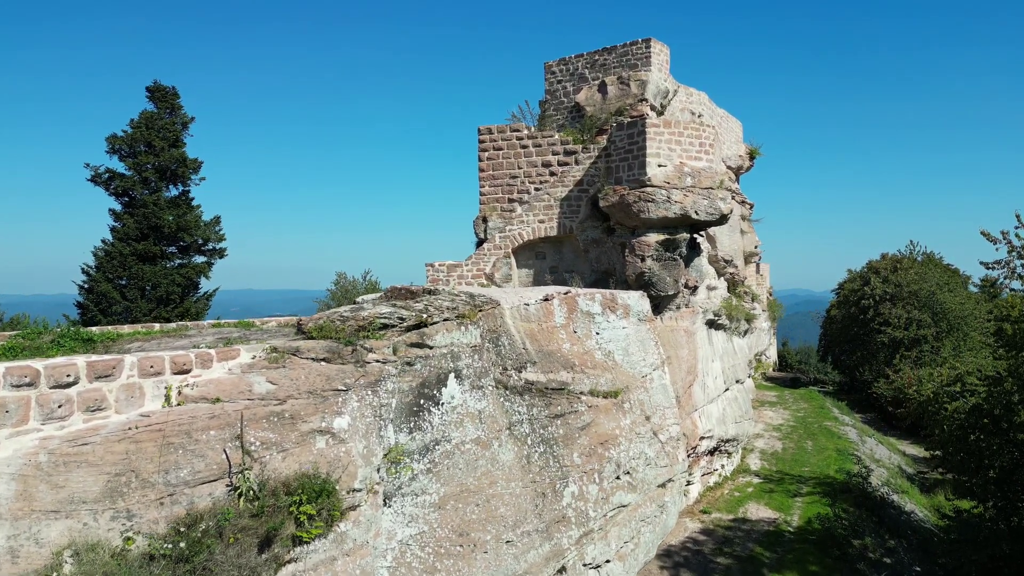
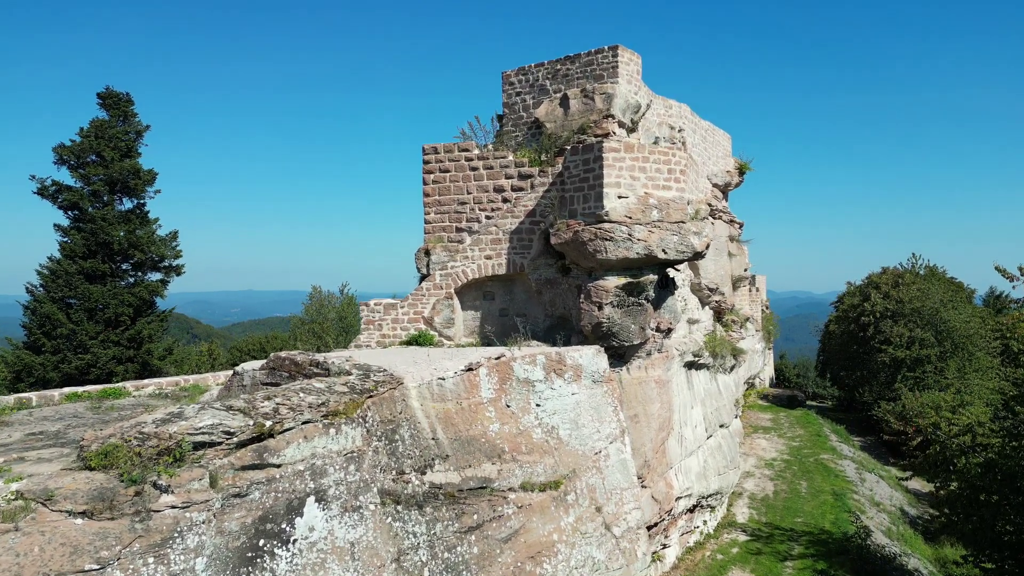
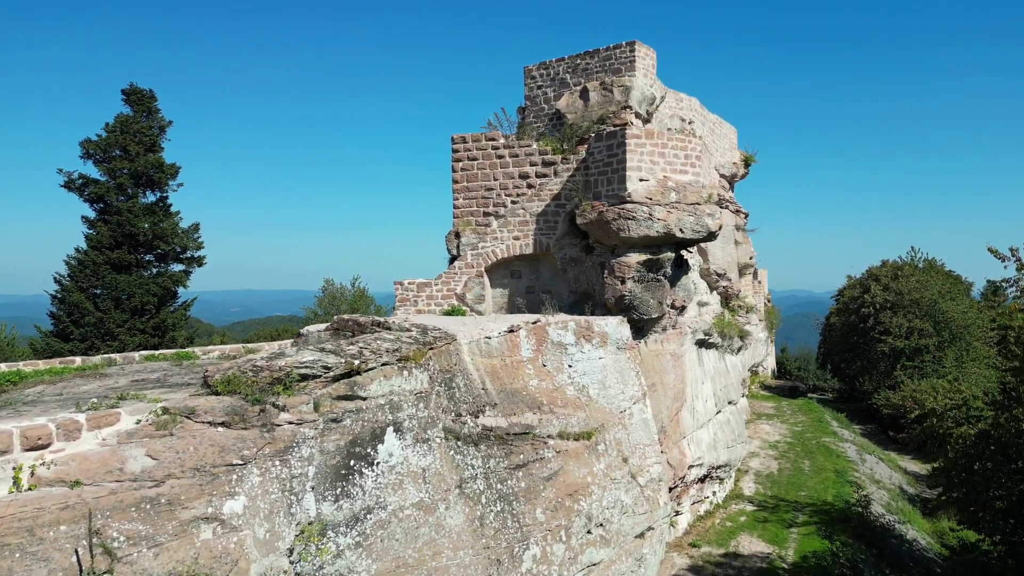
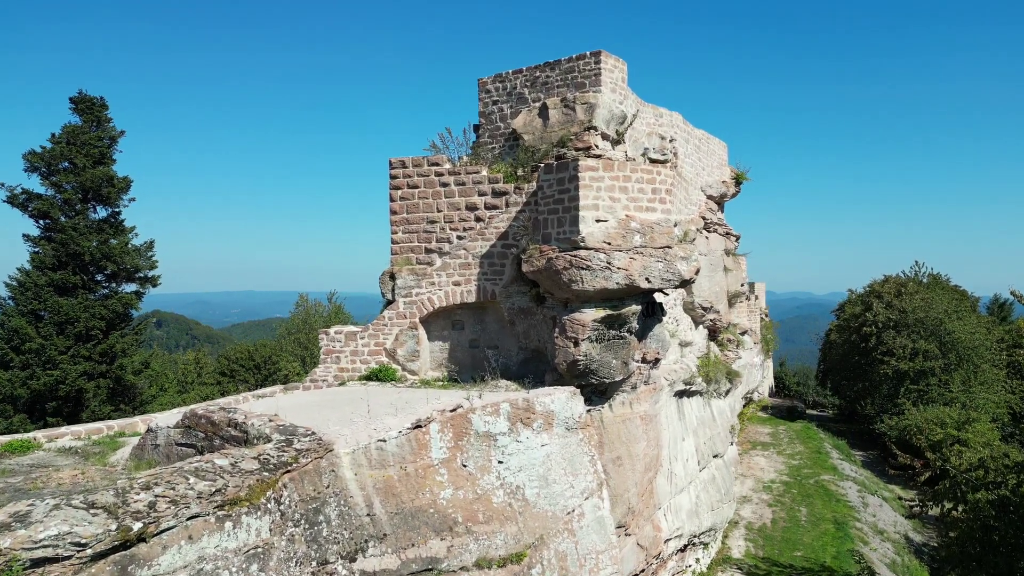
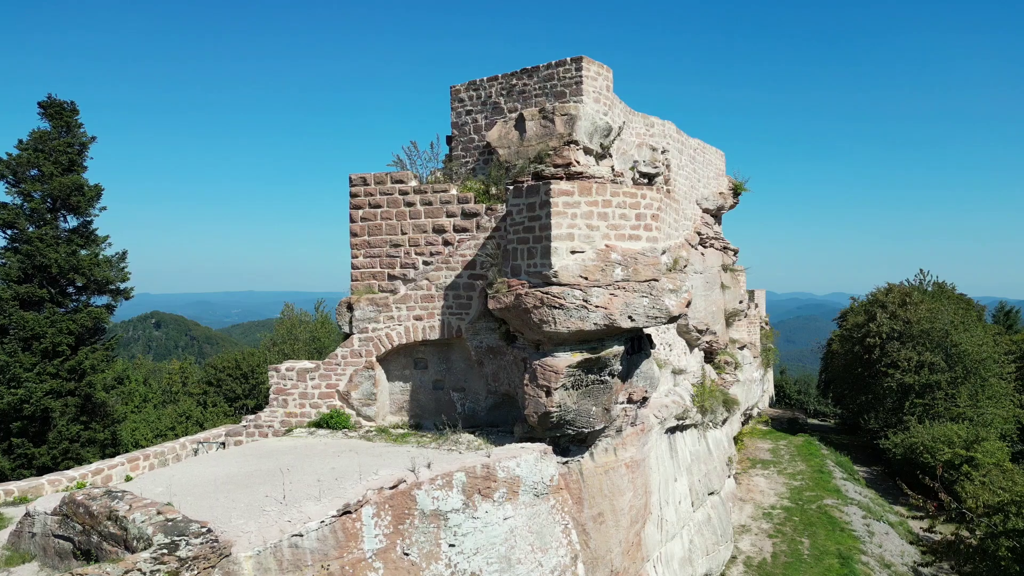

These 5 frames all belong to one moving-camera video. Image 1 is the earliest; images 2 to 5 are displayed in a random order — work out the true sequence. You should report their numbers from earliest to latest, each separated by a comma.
3, 2, 4, 5
